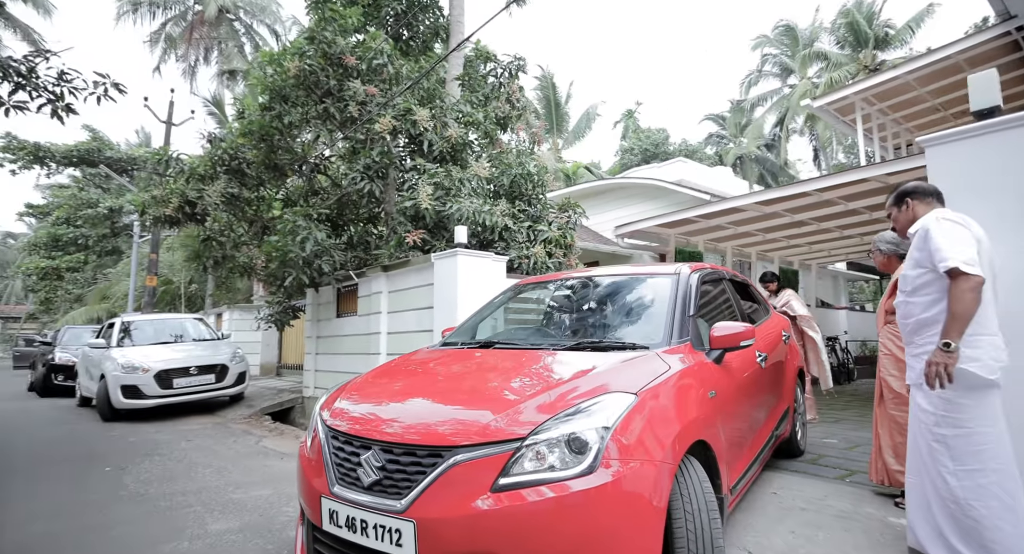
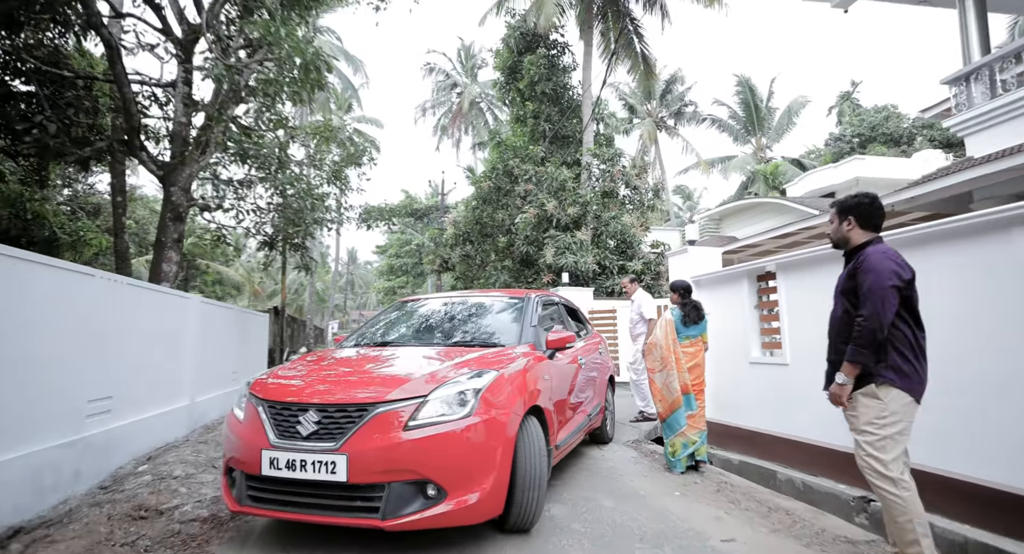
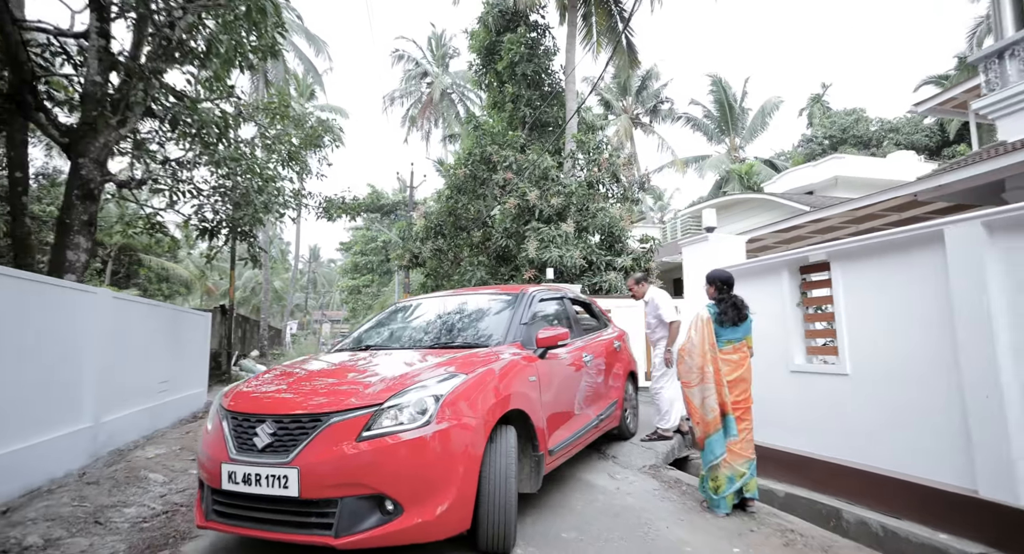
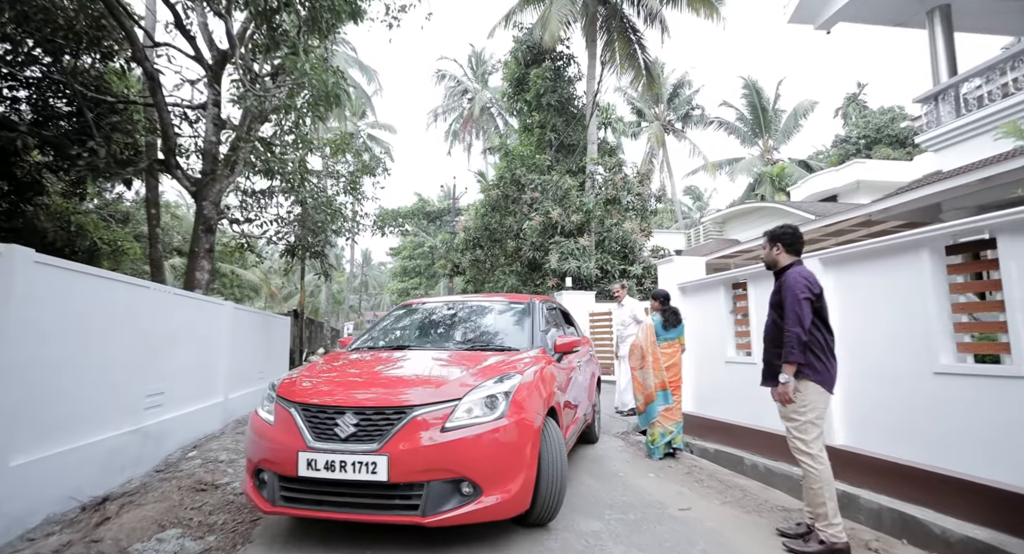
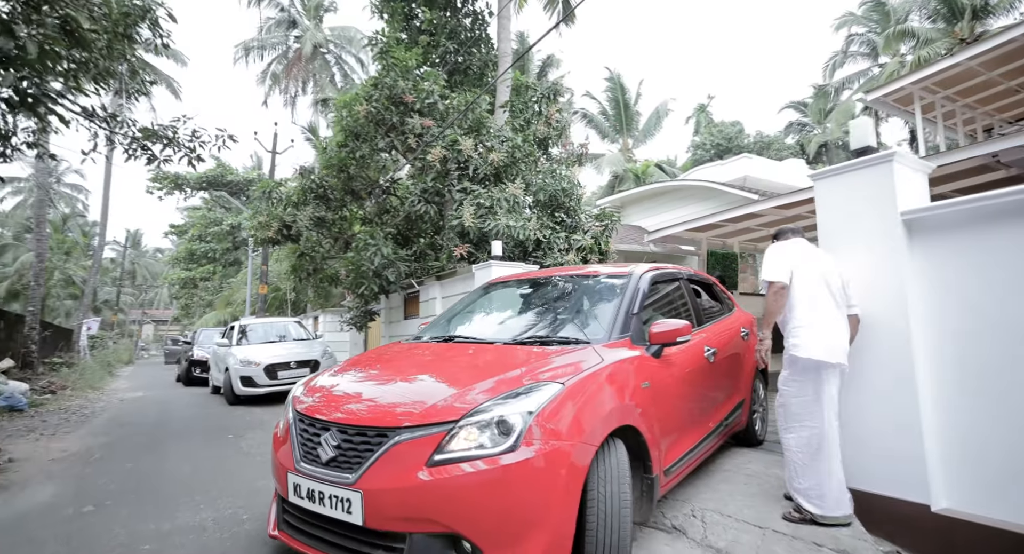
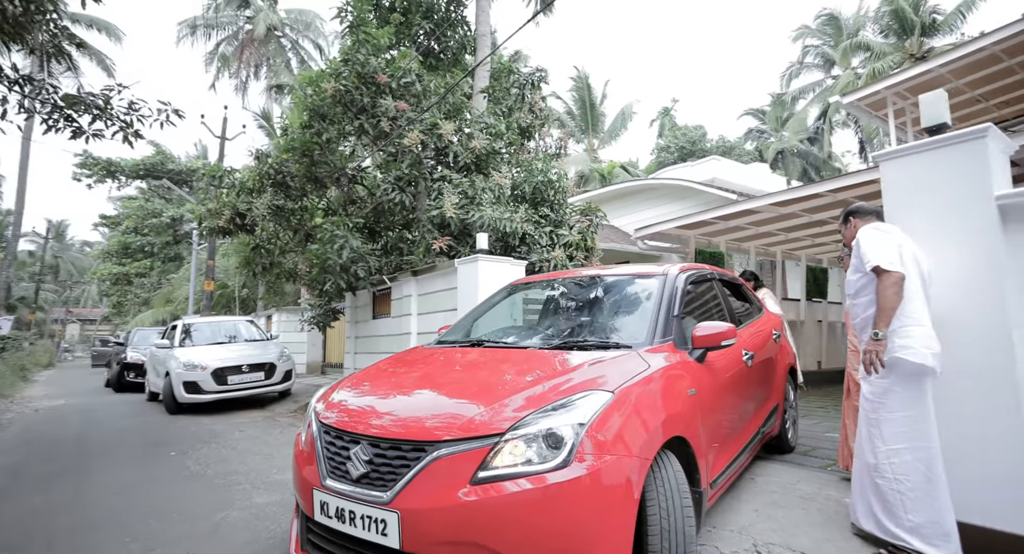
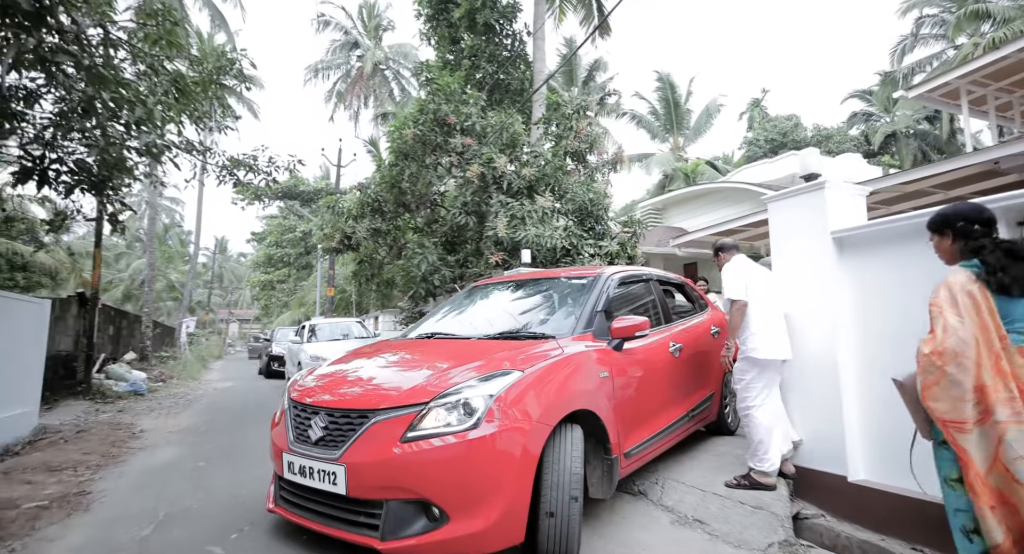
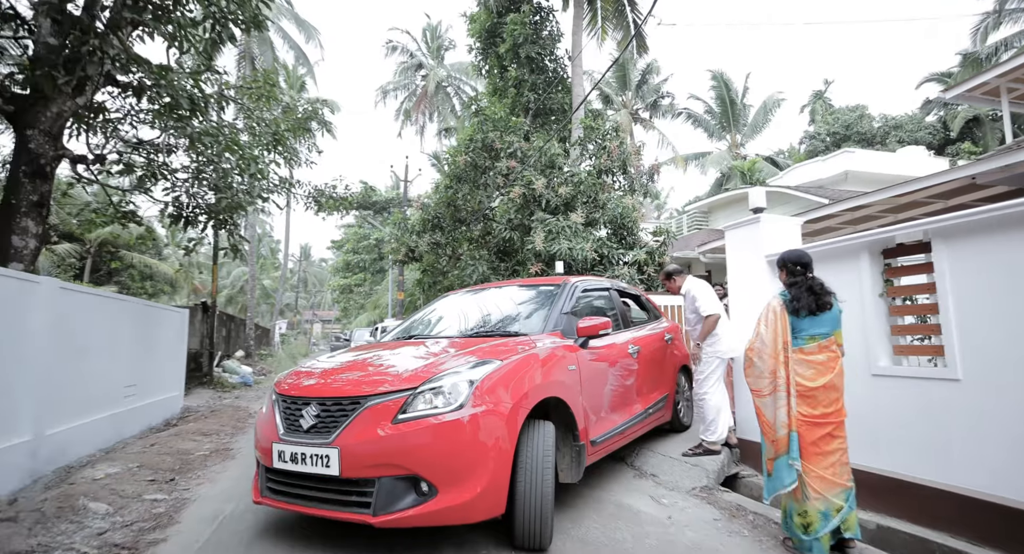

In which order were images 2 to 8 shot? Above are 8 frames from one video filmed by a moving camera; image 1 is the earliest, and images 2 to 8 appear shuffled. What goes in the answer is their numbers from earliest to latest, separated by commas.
6, 5, 7, 8, 3, 2, 4
